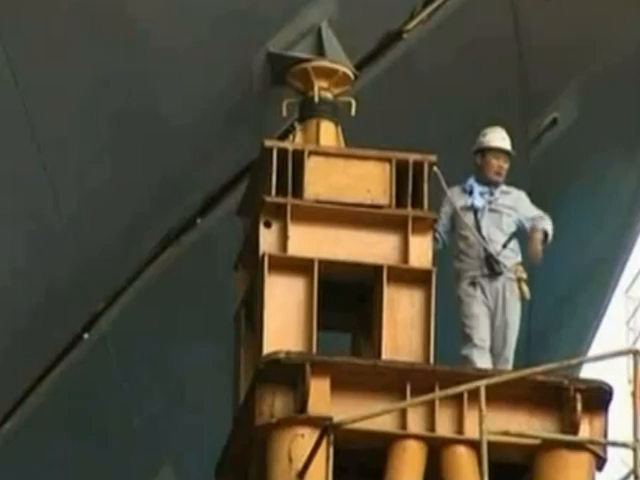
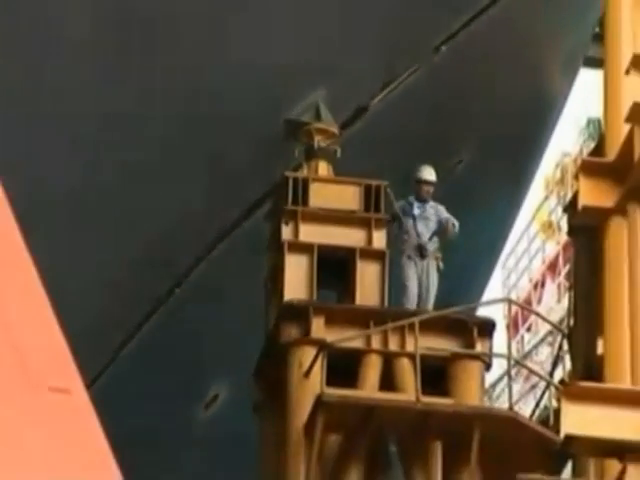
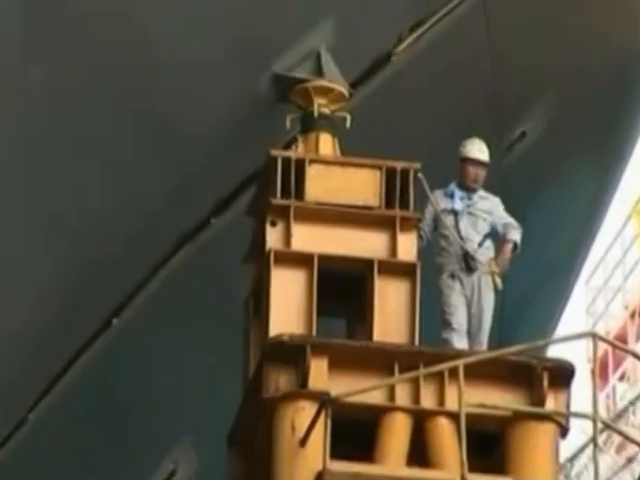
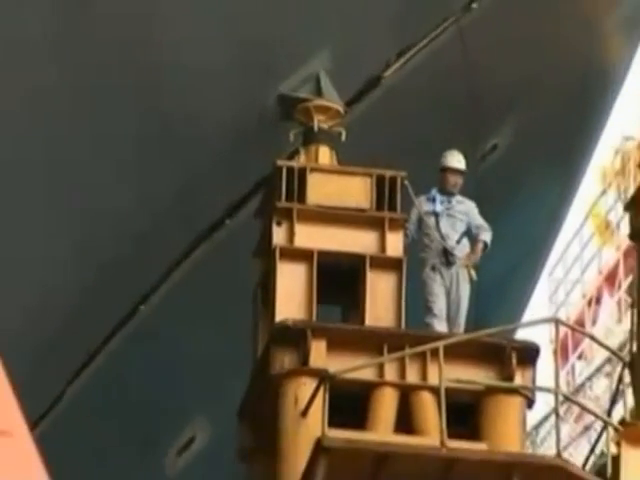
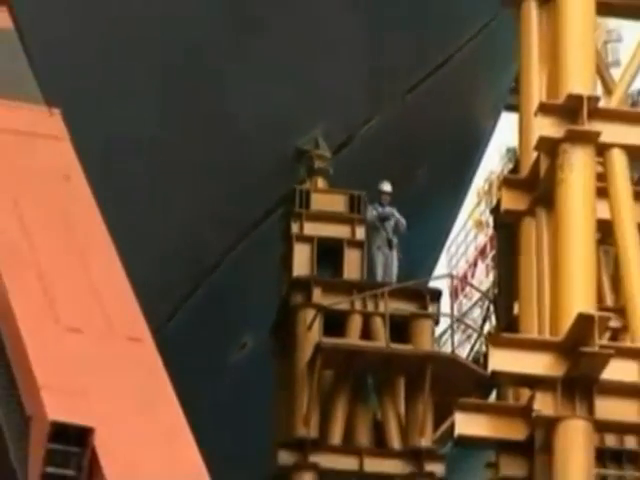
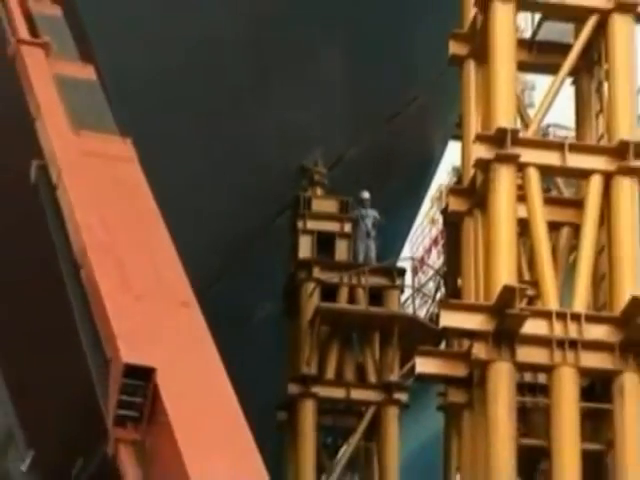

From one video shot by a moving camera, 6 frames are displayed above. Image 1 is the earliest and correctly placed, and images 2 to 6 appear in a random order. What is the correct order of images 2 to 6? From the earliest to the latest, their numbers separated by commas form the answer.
3, 4, 2, 5, 6
